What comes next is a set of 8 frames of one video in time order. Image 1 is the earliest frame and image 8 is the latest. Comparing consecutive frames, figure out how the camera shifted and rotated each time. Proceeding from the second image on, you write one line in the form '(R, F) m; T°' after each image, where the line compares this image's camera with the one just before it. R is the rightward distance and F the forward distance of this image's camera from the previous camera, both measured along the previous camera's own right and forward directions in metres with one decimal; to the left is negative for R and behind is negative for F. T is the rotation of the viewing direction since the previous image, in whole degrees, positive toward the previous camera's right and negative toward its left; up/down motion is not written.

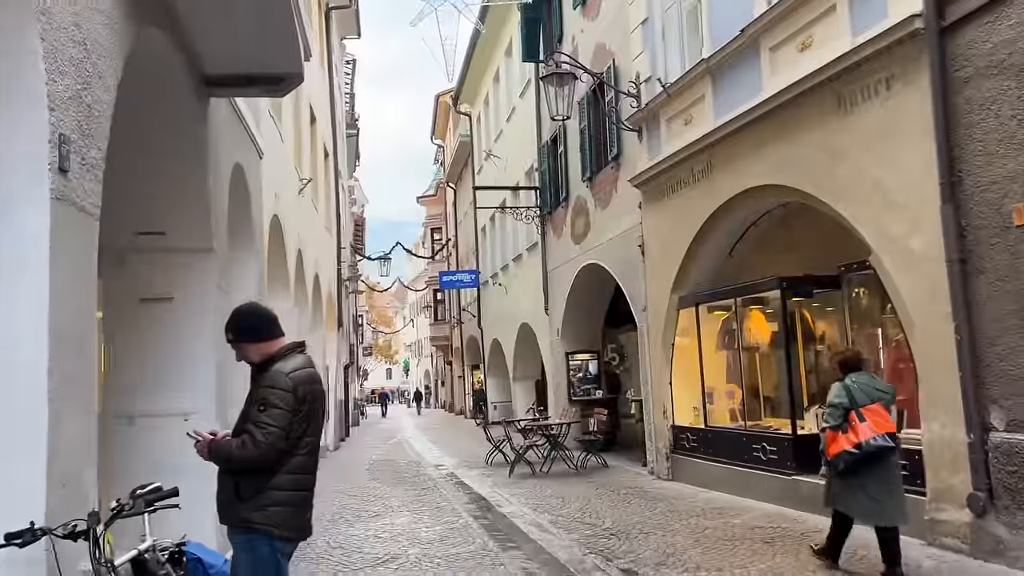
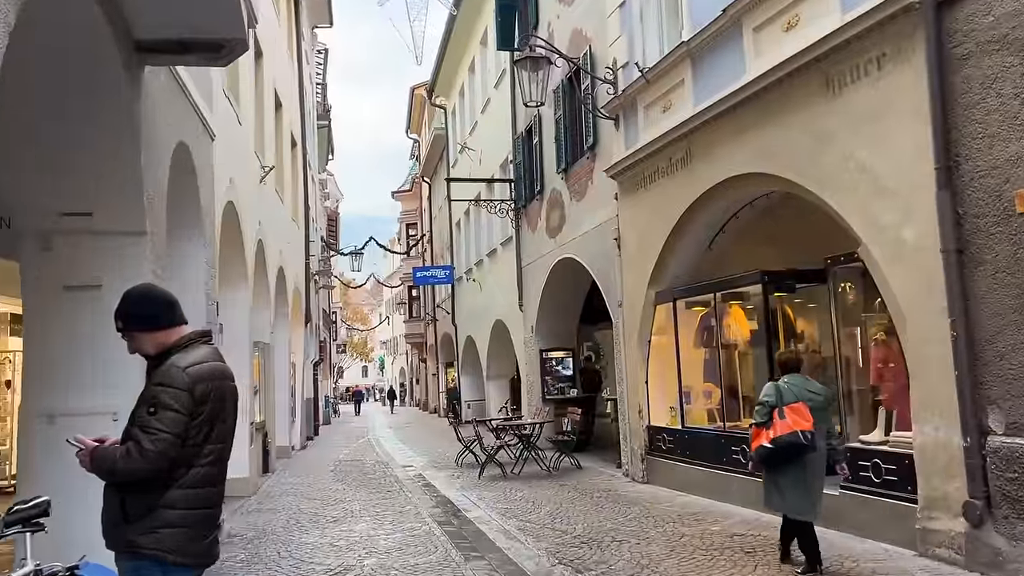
(+0.1, +0.5) m; +2°
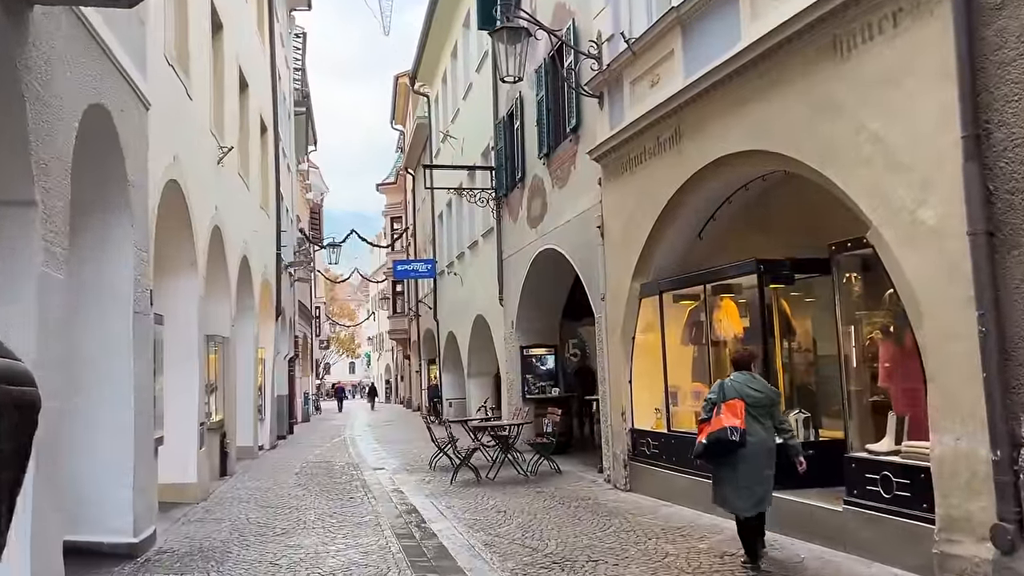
(+0.2, +0.9) m; +1°
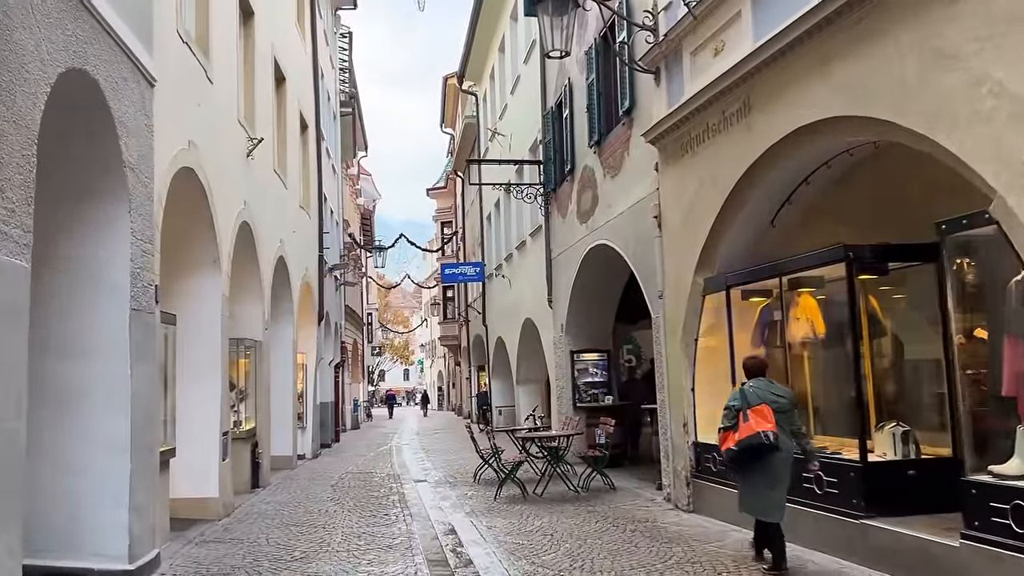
(+0.1, +1.0) m; -4°
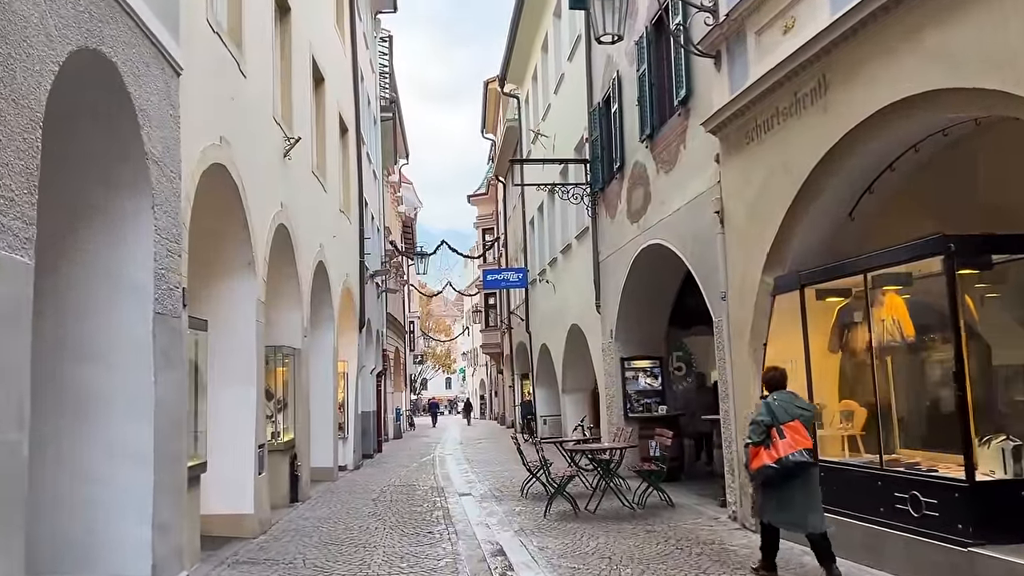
(-0.1, +0.6) m; -3°
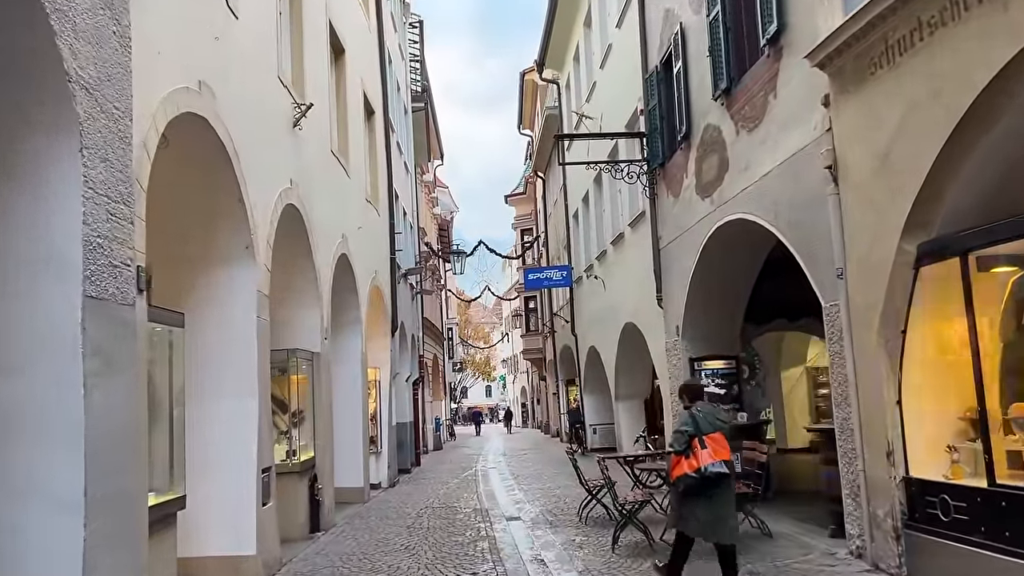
(-0.2, +1.9) m; -3°
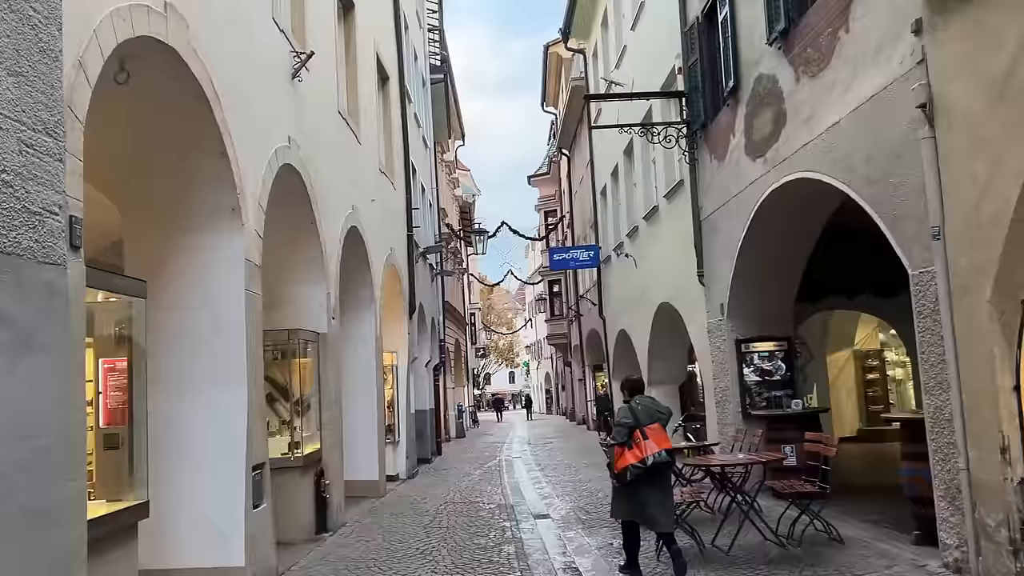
(-0.1, +1.1) m; -2°
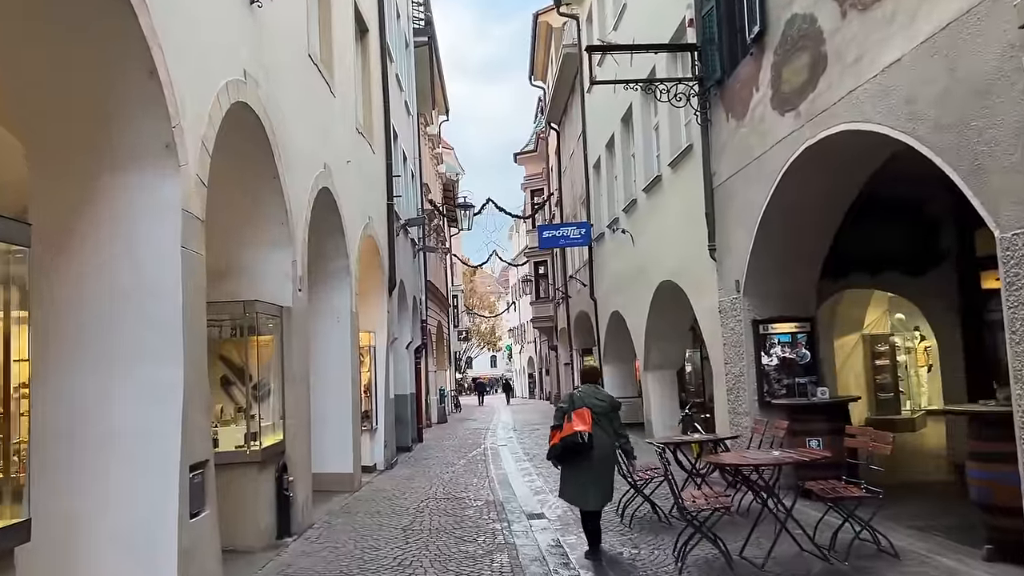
(-0.1, +1.3) m; +1°
